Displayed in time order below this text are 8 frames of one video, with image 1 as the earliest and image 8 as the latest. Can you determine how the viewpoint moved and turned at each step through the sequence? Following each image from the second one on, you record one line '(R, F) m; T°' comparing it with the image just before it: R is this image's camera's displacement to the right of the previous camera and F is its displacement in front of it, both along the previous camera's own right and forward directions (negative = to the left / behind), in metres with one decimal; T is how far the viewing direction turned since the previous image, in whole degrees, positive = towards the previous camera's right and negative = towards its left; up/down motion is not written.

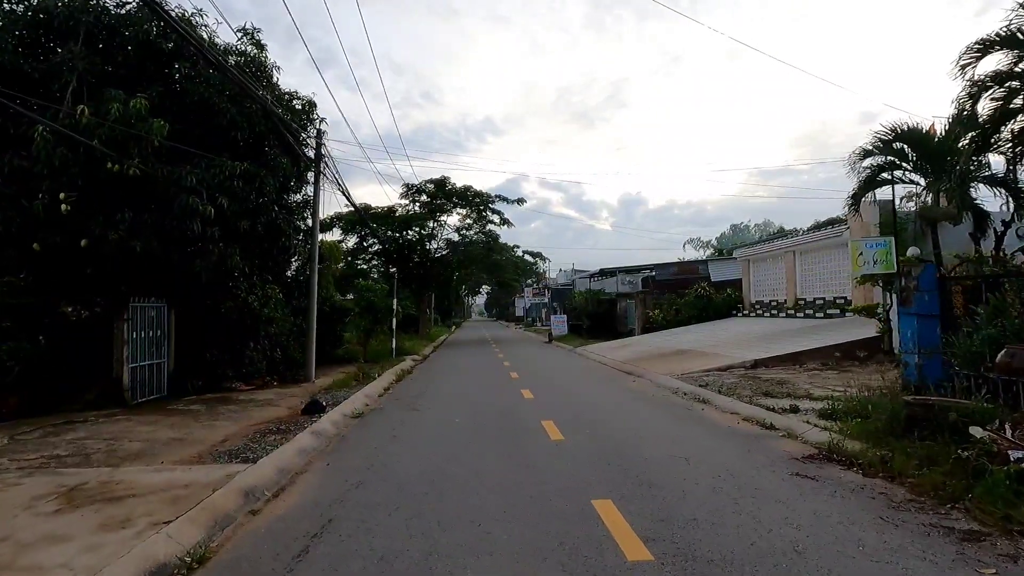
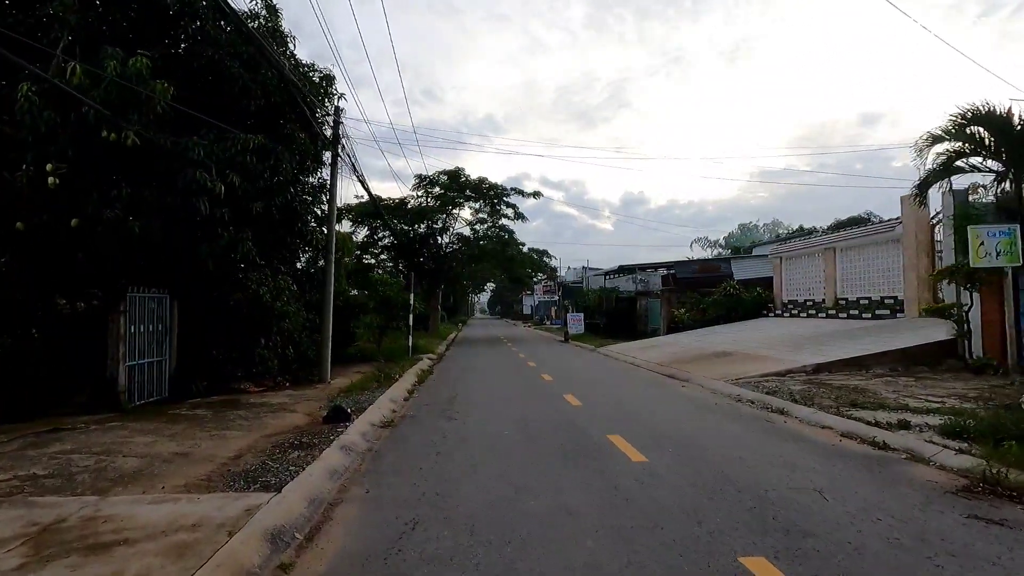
(-0.9, +1.4) m; 0°
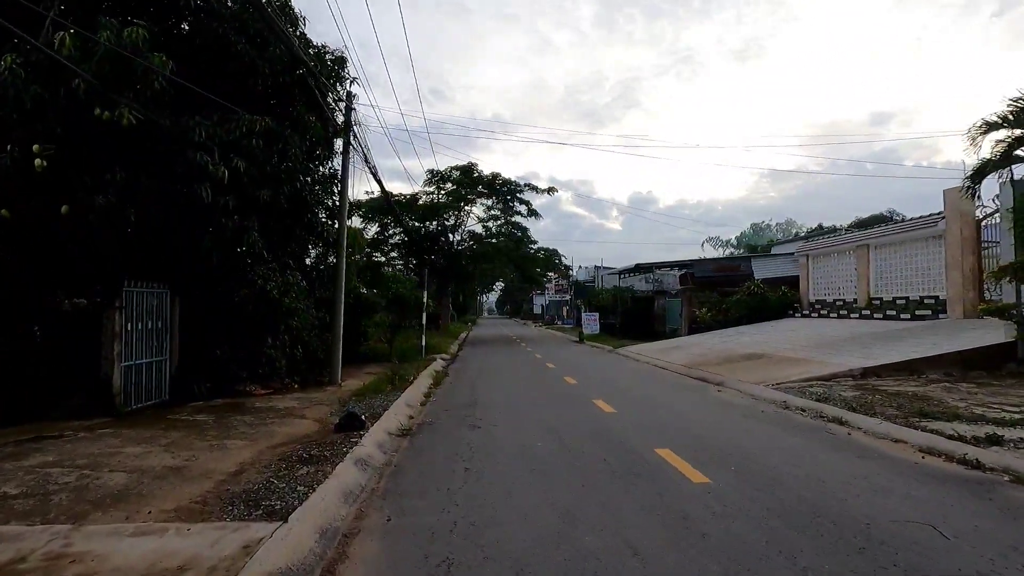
(-0.4, +0.9) m; -1°
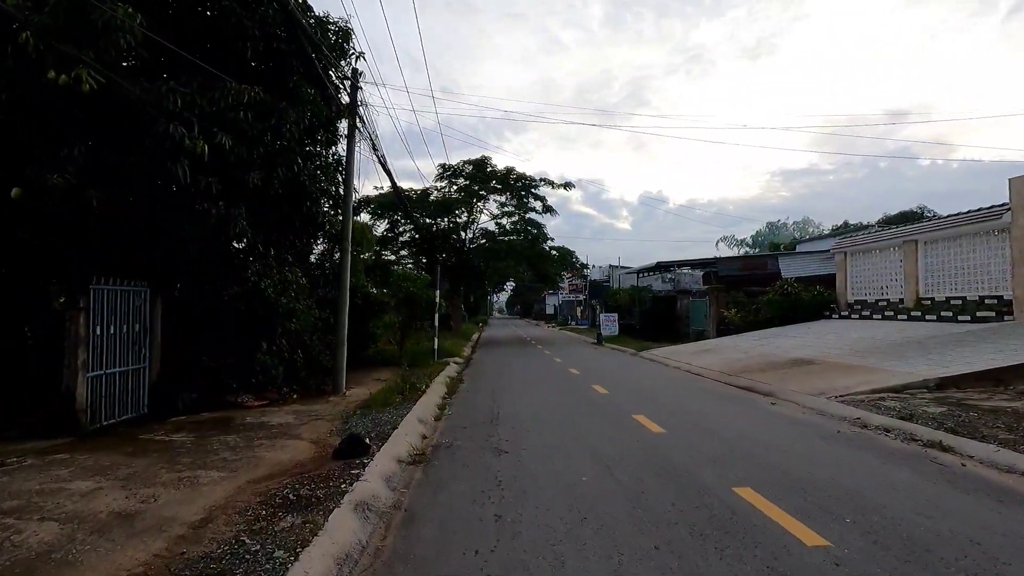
(-0.3, +1.5) m; -1°
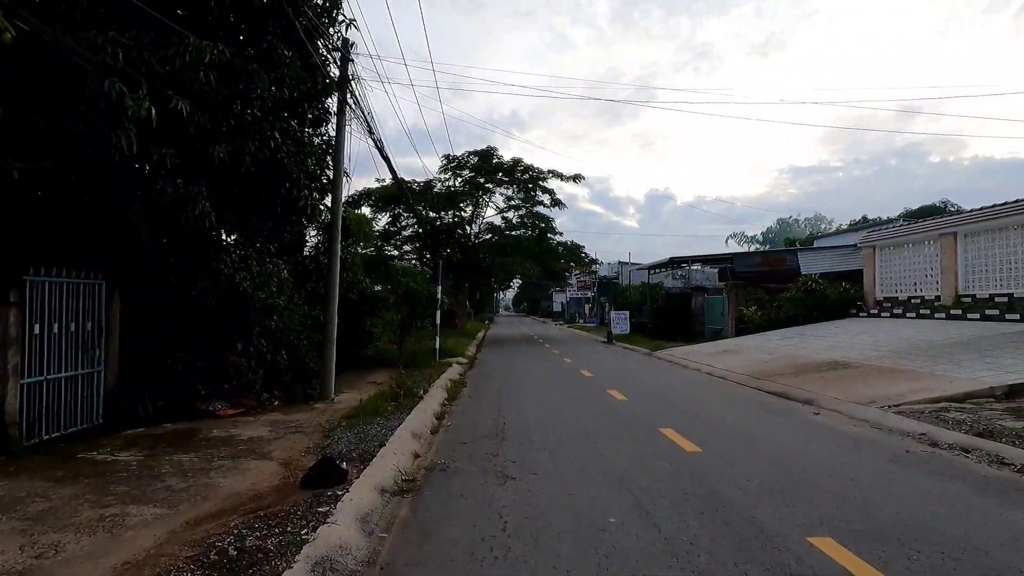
(0.0, +1.3) m; -1°
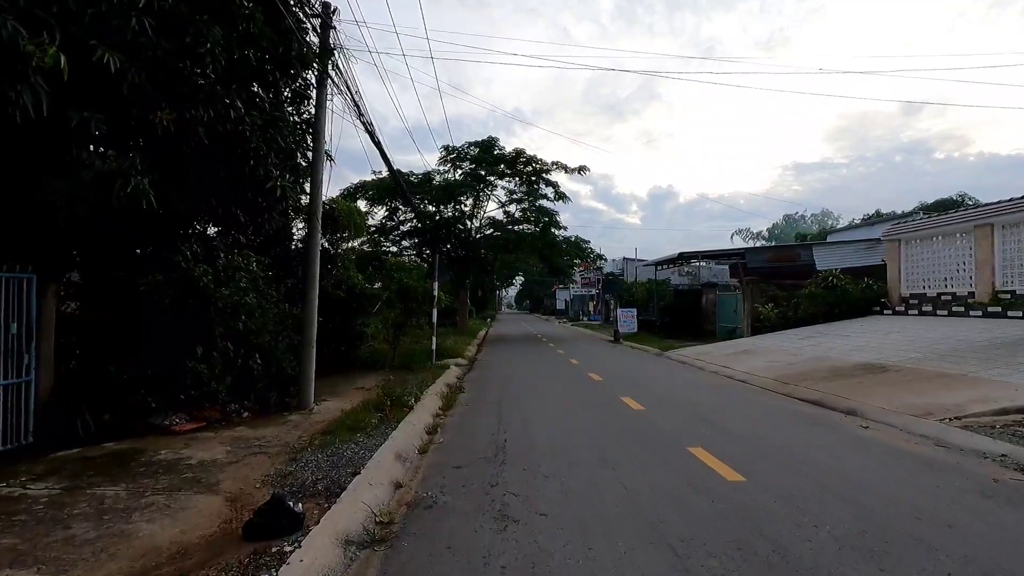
(0.0, +1.3) m; 0°
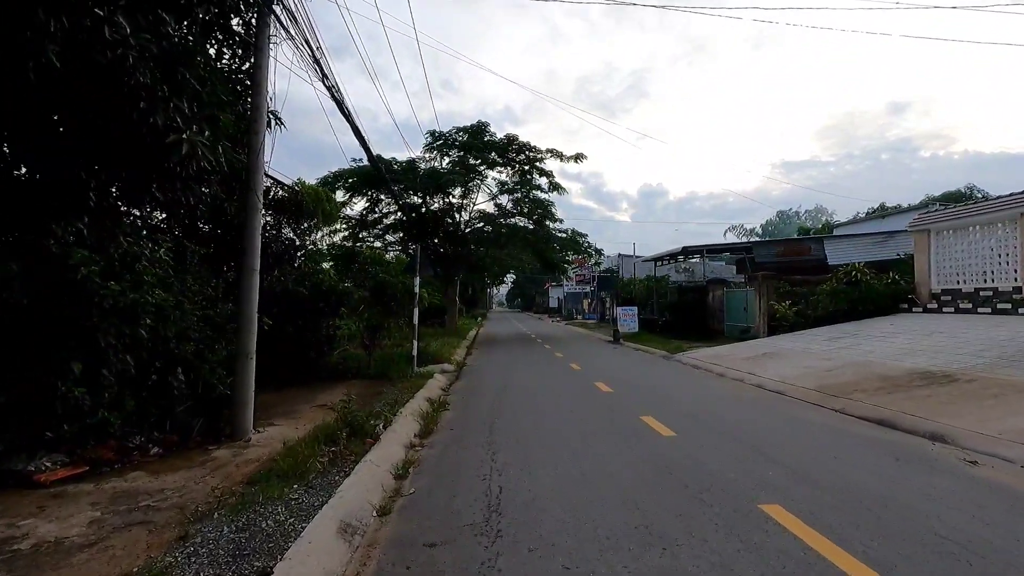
(-0.1, +2.2) m; +1°
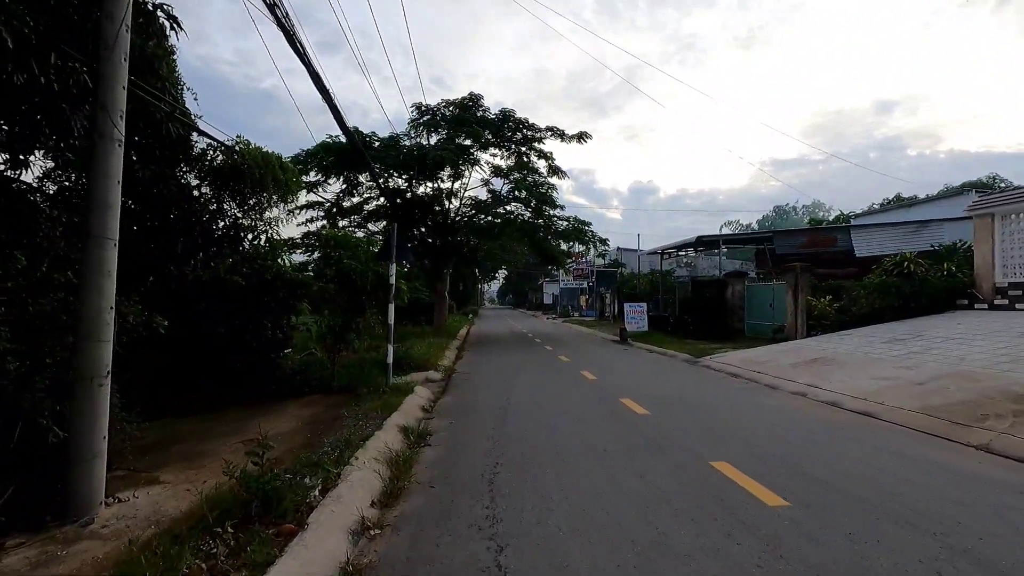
(-0.2, +3.0) m; +1°
